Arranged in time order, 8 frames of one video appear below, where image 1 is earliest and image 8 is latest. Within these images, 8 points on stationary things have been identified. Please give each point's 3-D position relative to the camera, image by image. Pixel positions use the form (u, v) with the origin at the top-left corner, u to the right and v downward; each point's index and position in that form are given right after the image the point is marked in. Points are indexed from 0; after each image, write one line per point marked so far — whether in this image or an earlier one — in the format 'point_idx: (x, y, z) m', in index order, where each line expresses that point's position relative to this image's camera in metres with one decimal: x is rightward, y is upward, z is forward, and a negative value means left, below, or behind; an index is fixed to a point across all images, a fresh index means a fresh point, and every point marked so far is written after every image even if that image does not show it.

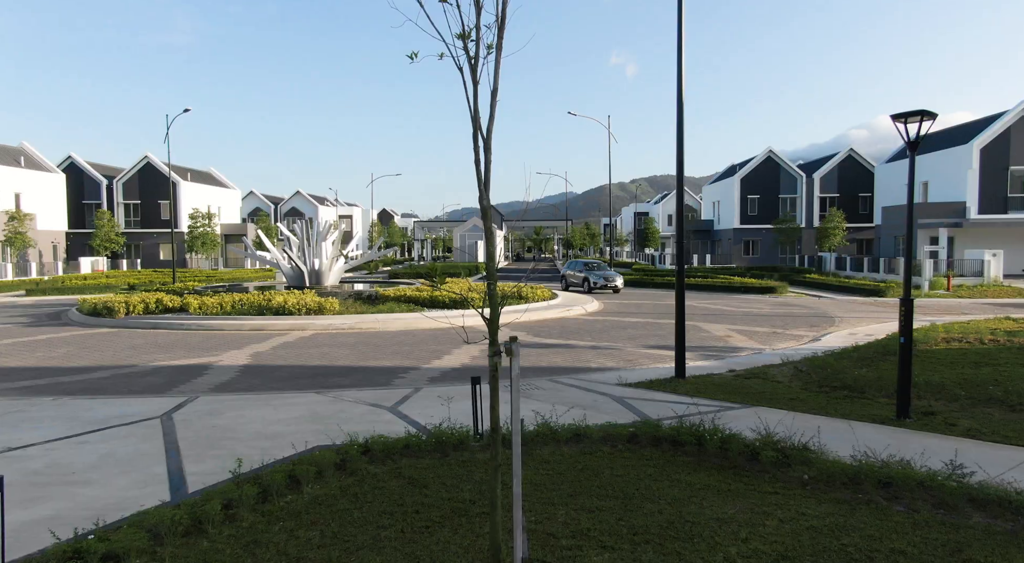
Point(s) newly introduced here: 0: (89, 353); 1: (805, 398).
0: (-9.2, -1.6, +14.4) m
1: (+3.4, -1.3, +7.5) m
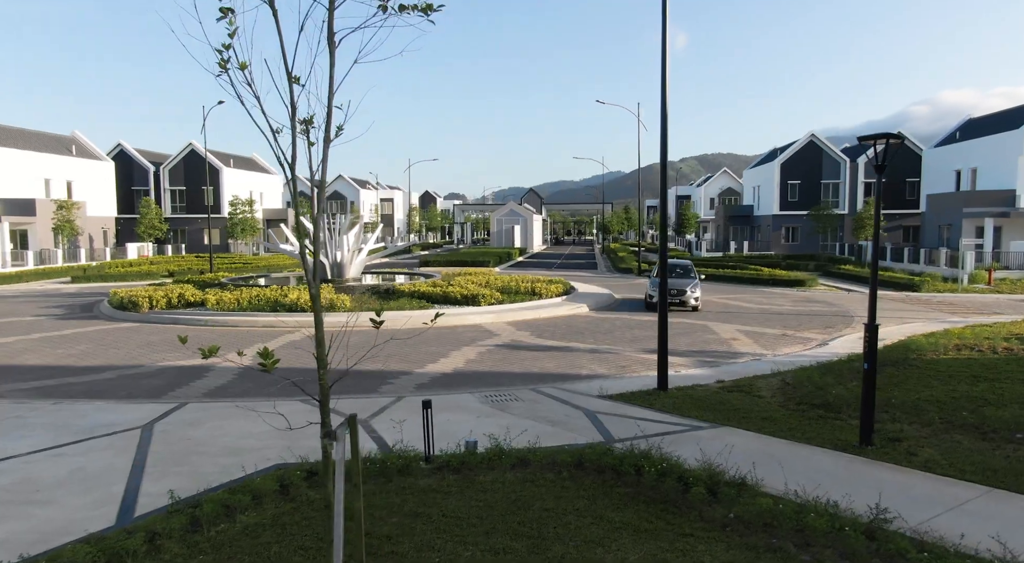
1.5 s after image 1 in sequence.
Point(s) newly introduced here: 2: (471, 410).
0: (-9.2, -1.6, +14.9) m
1: (+3.0, -1.5, +7.4) m
2: (-0.5, -1.6, +8.2) m
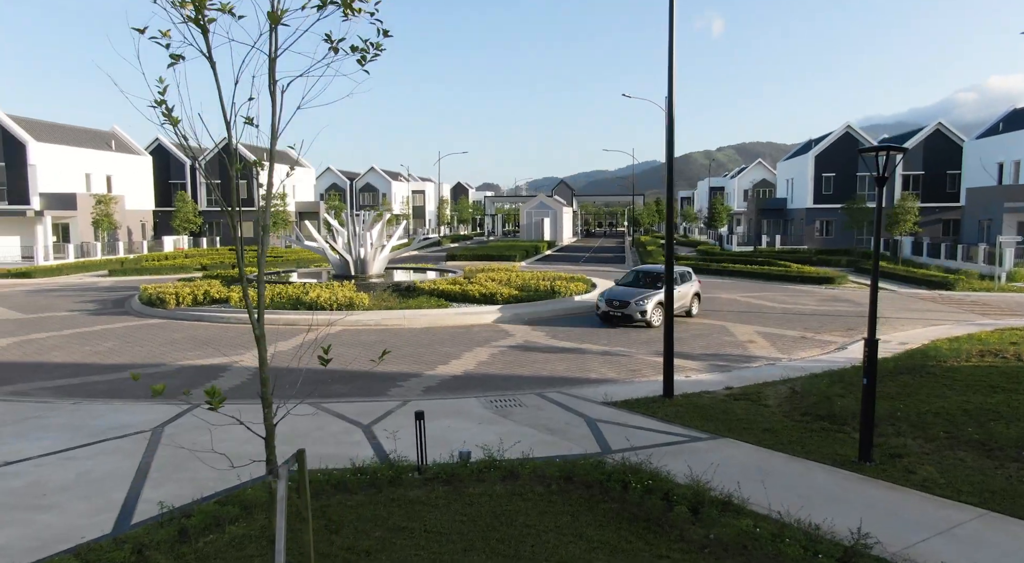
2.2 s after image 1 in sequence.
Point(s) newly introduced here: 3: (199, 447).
0: (-8.9, -1.6, +15.3) m
1: (+3.0, -1.7, +7.3) m
2: (-0.5, -1.7, +8.3) m
3: (-3.3, -1.7, +6.9) m
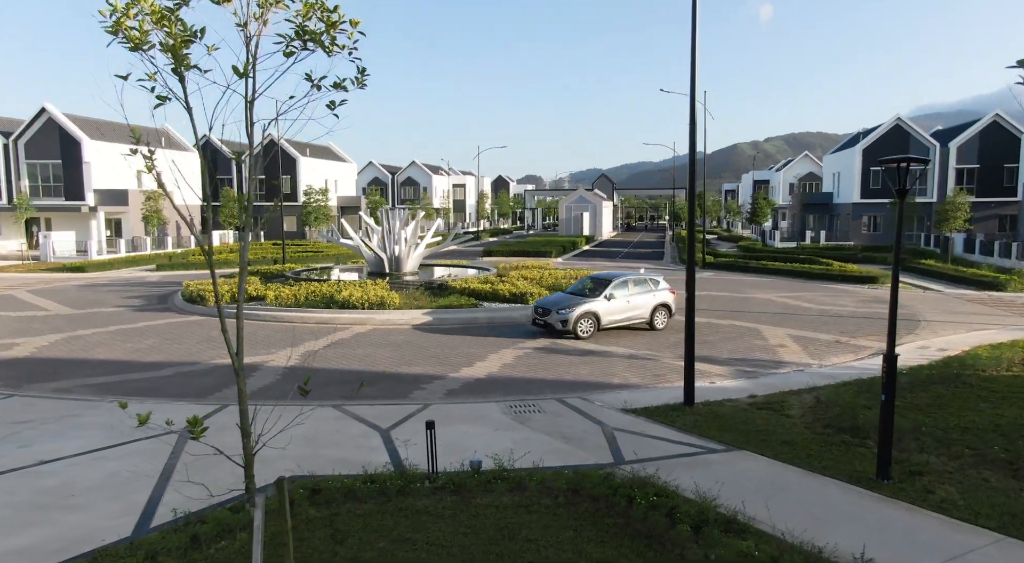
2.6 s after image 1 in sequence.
0: (-8.2, -1.6, +15.9) m
1: (+3.2, -1.8, +7.2) m
2: (-0.2, -1.8, +8.4) m
3: (-3.1, -1.8, +7.1) m
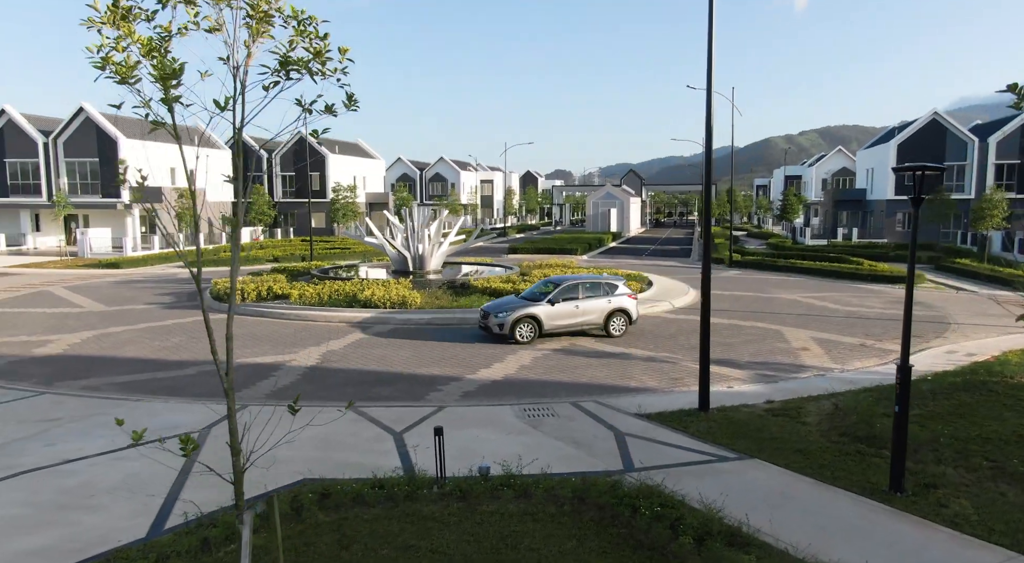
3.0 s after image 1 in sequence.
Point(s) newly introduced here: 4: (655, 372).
0: (-7.8, -1.6, +16.2) m
1: (+3.3, -1.8, +7.1) m
2: (-0.1, -1.9, +8.4) m
3: (-3.0, -1.9, +7.3) m
4: (+2.7, -1.7, +12.5) m
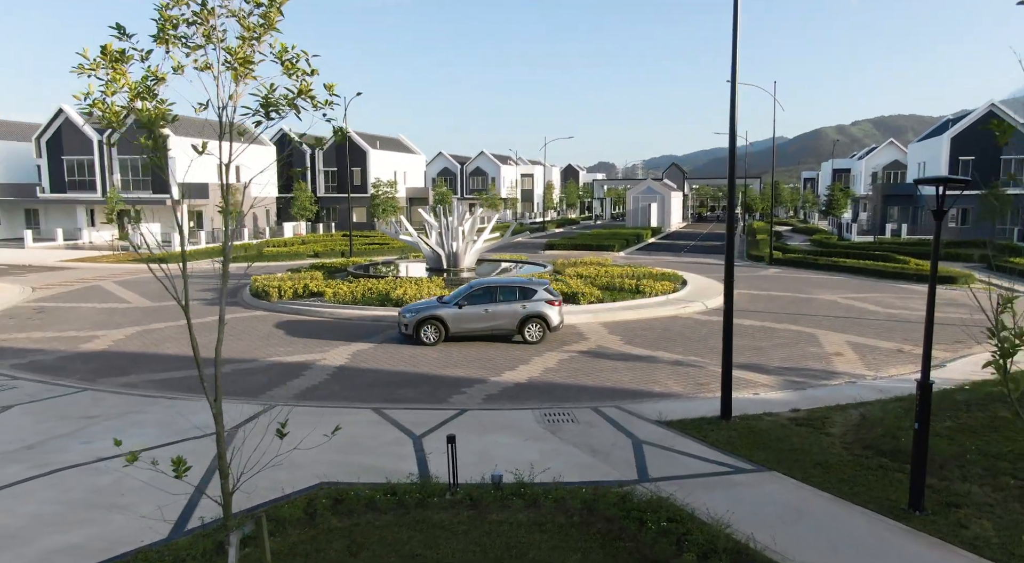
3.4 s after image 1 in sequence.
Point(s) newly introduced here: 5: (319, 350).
0: (-7.1, -1.5, +16.7) m
1: (+3.4, -2.0, +7.0) m
2: (+0.2, -1.9, +8.5) m
3: (-2.8, -1.9, +7.5) m
4: (+3.2, -1.8, +12.4) m
5: (-4.5, -1.6, +15.4) m
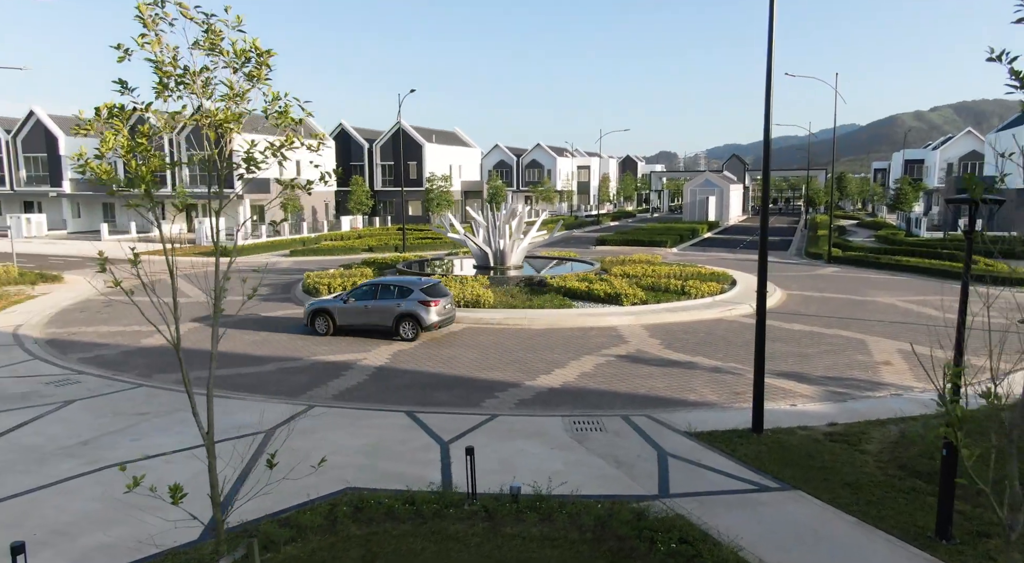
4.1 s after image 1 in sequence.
0: (-6.1, -1.5, +17.3) m
1: (+3.6, -2.1, +6.8) m
2: (+0.5, -2.1, +8.5) m
3: (-2.6, -2.1, +7.8) m
4: (+3.8, -1.9, +12.2) m
5: (-3.6, -1.6, +15.8) m
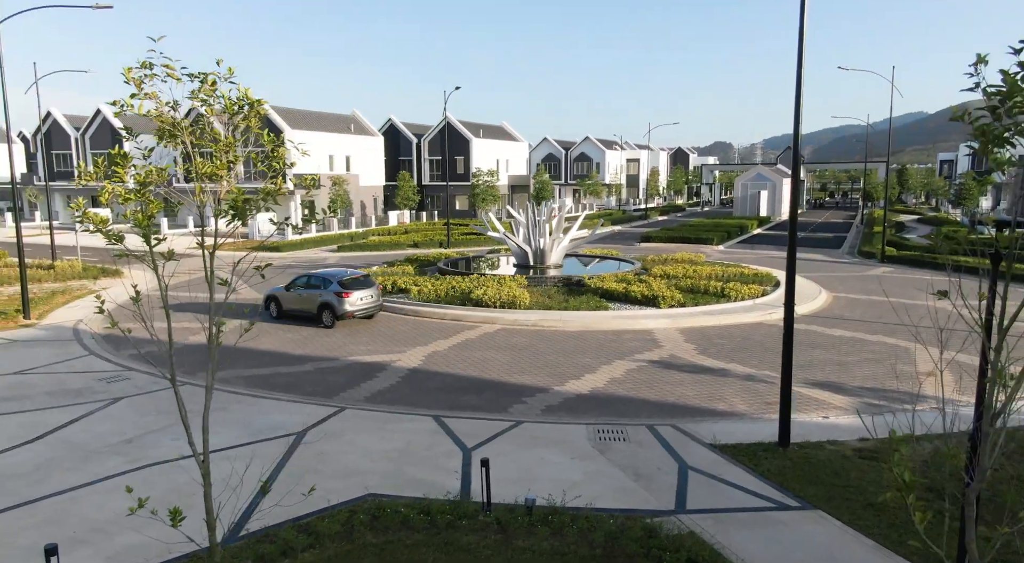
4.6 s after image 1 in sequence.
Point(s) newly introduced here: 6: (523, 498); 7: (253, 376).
0: (-5.2, -1.6, +17.8) m
1: (+3.8, -2.3, +6.6) m
2: (+0.8, -2.2, +8.6) m
3: (-2.3, -2.2, +8.1) m
4: (+4.4, -2.0, +12.0) m
5: (-2.9, -1.7, +16.1) m
6: (+0.1, -2.2, +6.7) m
7: (-5.3, -1.9, +13.3) m
